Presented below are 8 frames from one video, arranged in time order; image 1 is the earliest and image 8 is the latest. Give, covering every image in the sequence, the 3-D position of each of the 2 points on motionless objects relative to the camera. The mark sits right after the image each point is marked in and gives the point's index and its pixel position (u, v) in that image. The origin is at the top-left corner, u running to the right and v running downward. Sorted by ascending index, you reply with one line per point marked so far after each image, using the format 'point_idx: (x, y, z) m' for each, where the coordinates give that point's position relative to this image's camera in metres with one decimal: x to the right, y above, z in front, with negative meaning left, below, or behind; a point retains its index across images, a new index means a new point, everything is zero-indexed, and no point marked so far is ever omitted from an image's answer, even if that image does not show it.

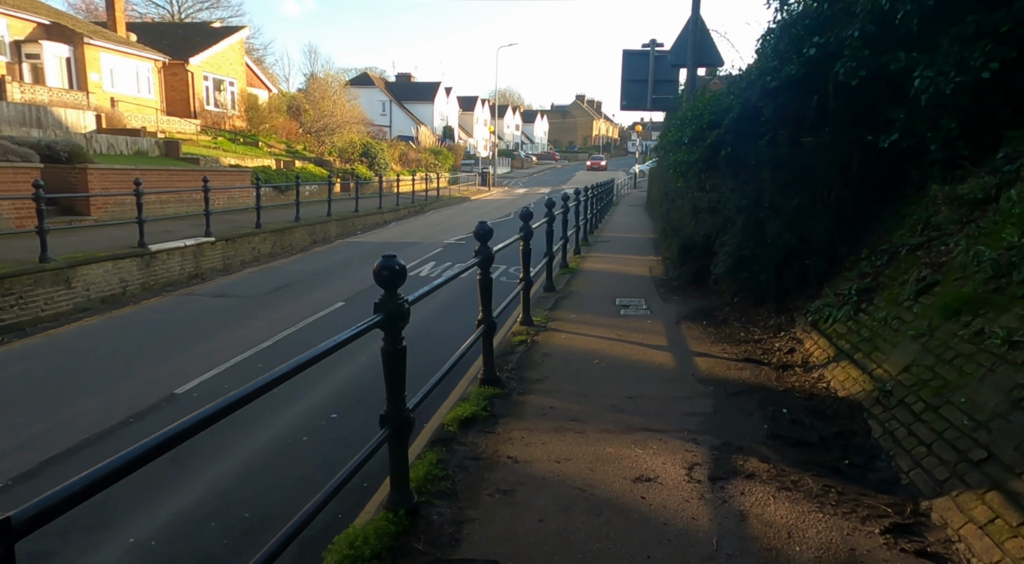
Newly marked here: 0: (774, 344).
0: (+2.2, -0.5, +5.3) m
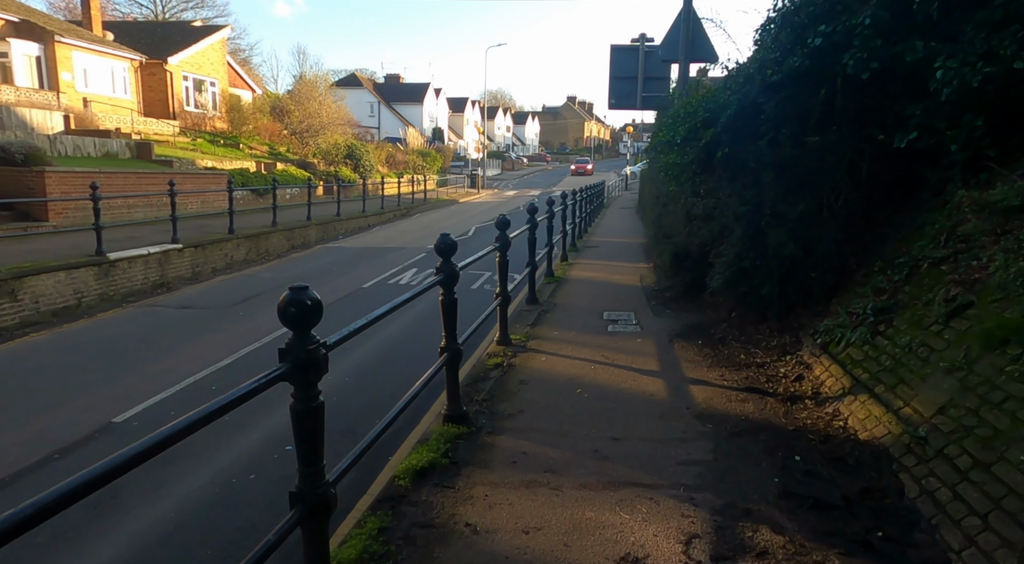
0: (+2.0, -0.7, +4.7) m
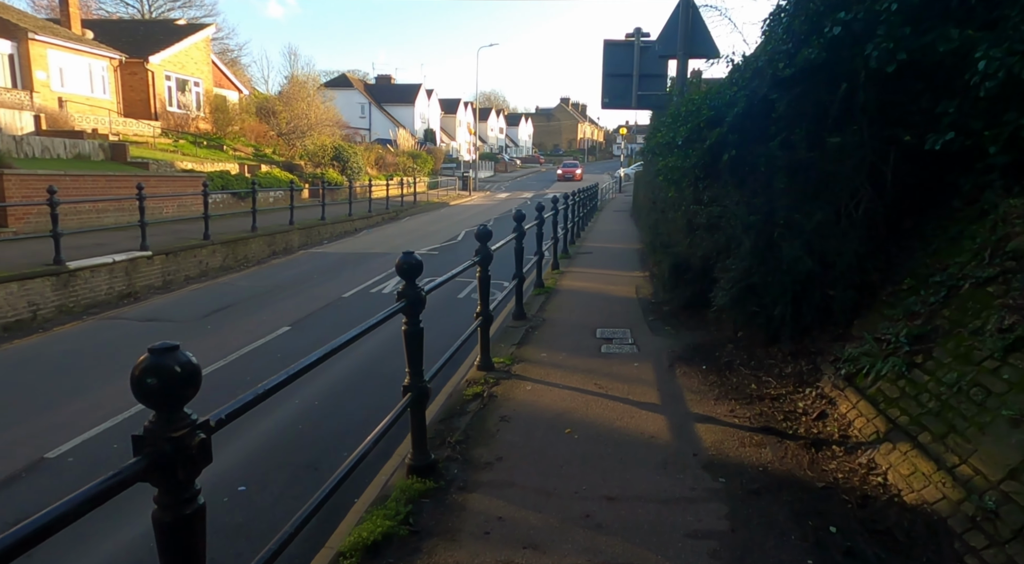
0: (+1.8, -0.8, +4.1) m
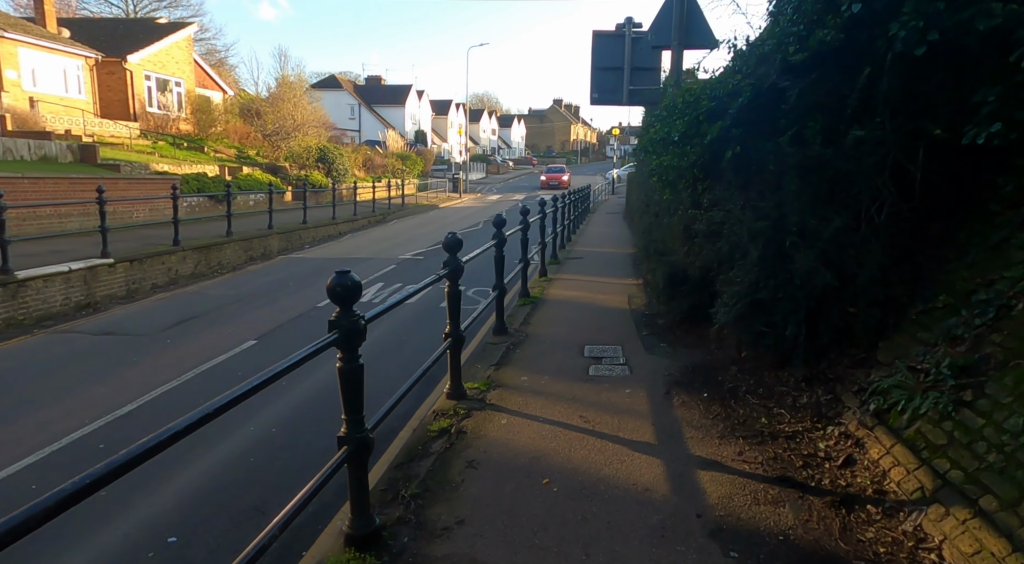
0: (+1.7, -0.9, +3.5) m
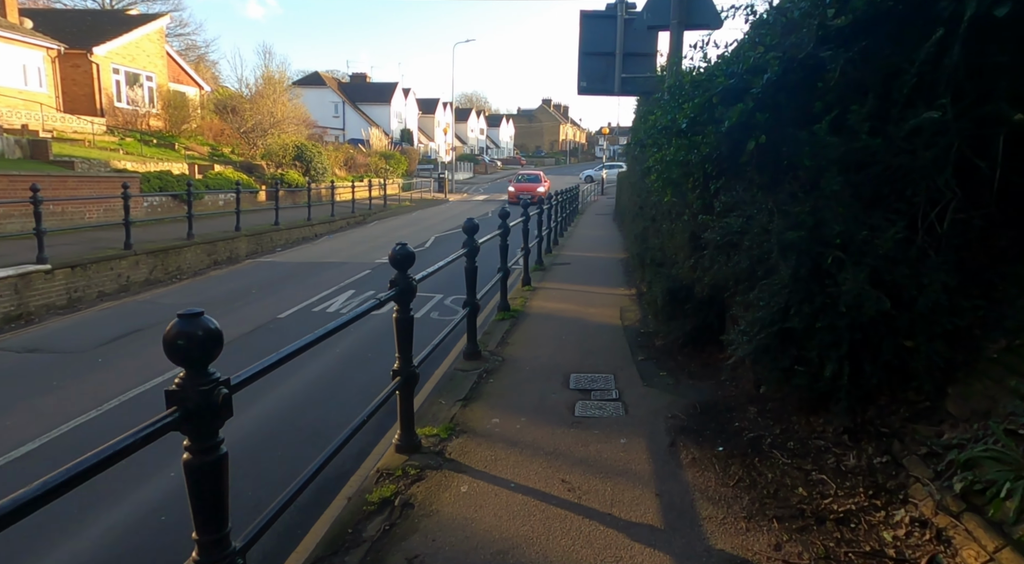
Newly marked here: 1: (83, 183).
0: (+1.5, -1.0, +2.5) m
1: (-9.3, +2.1, +13.8) m
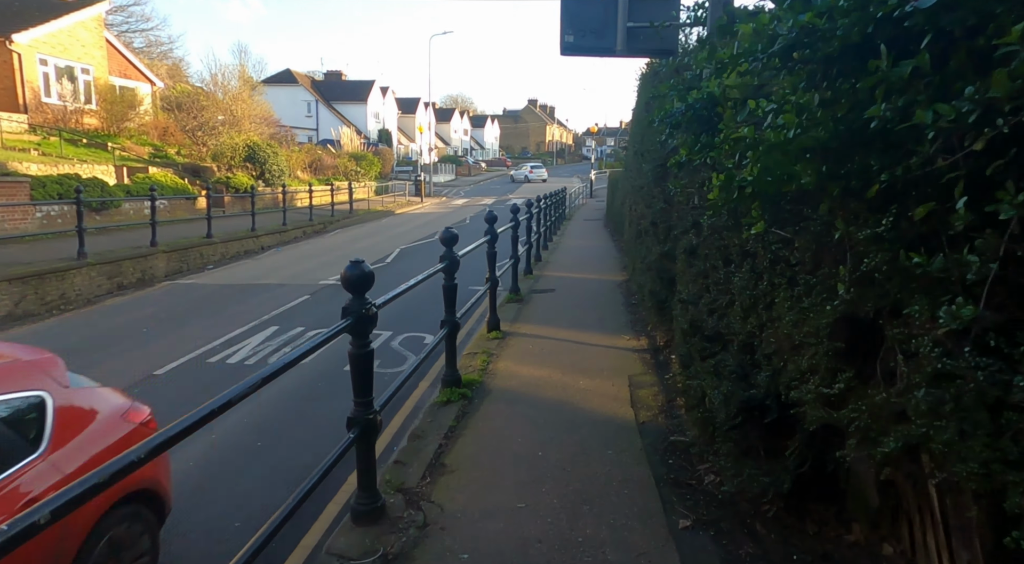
0: (+1.2, -1.5, 0.0) m
1: (-9.8, +1.6, +11.0) m
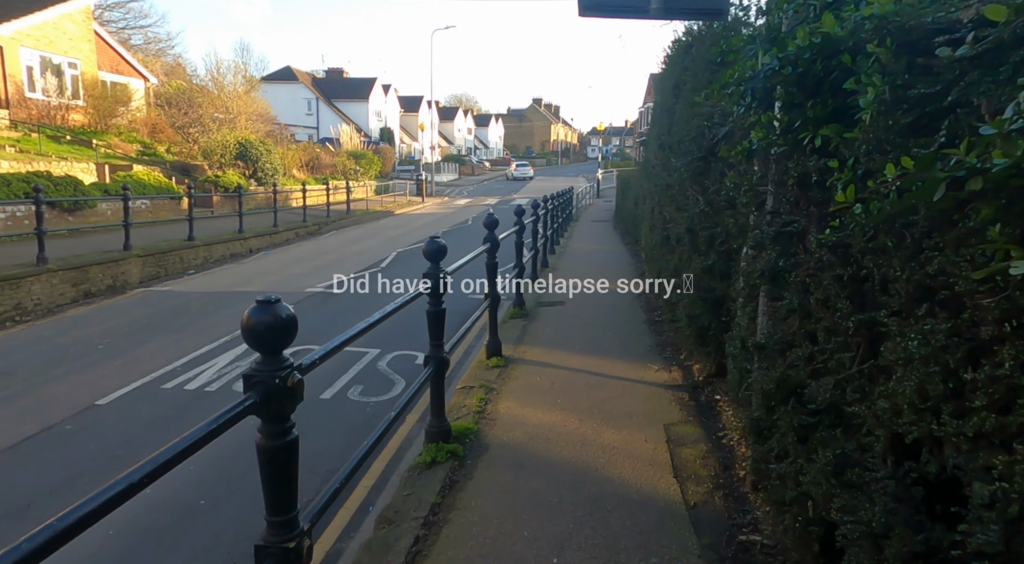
0: (+1.2, -1.6, -1.1) m
1: (-9.7, +1.5, +10.0) m
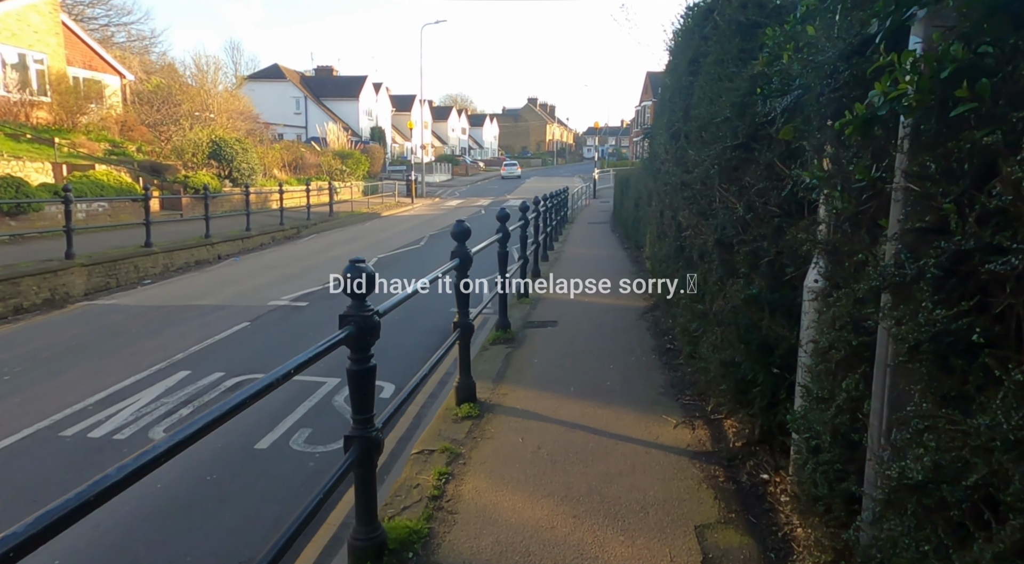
0: (+1.1, -1.8, -2.4) m
1: (-9.9, +1.3, +8.7) m
